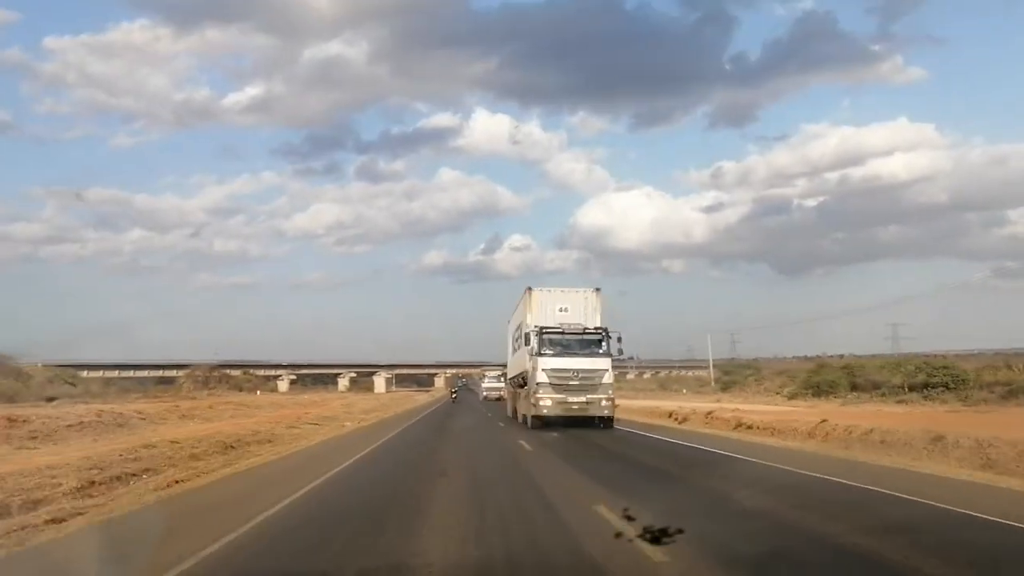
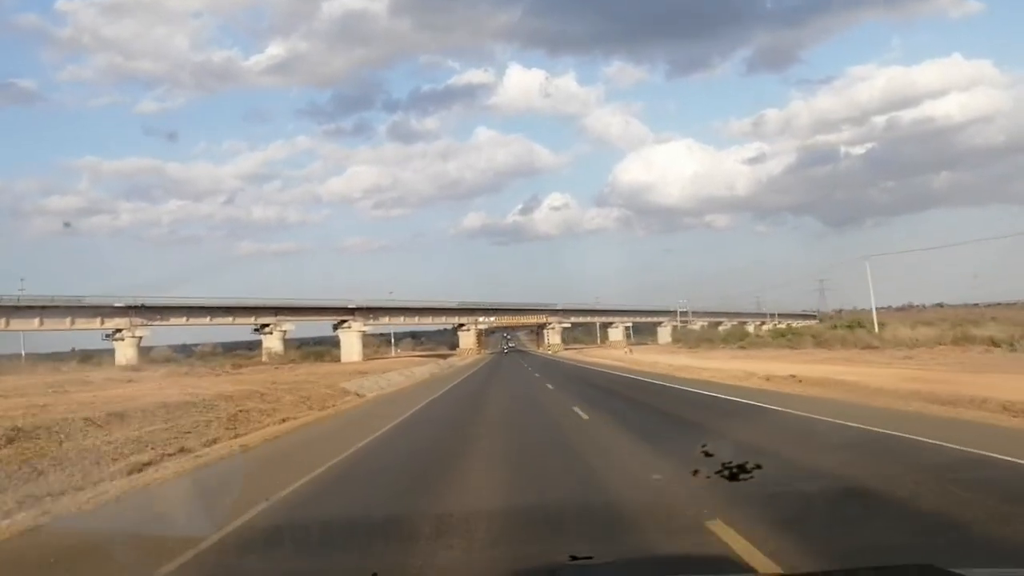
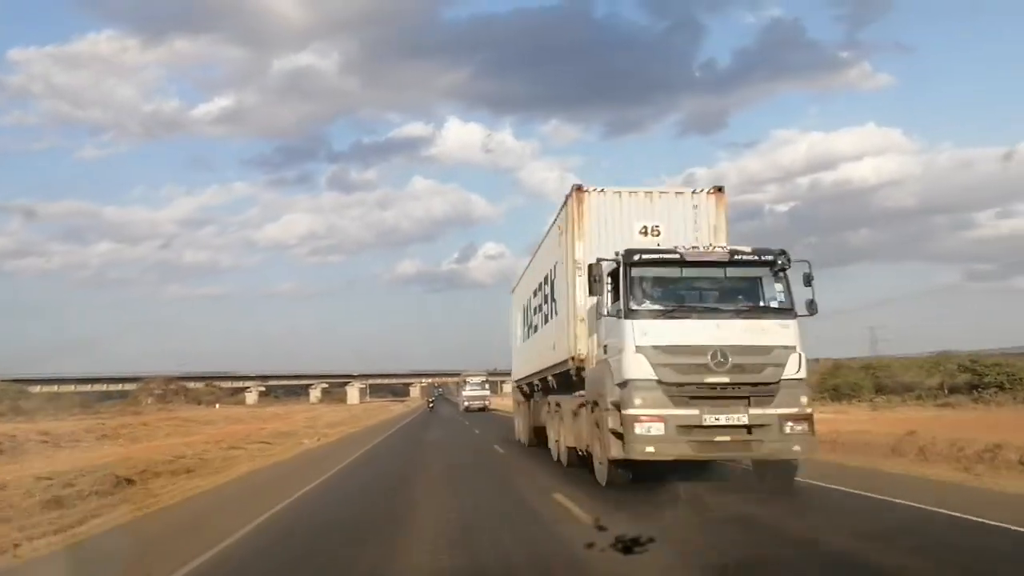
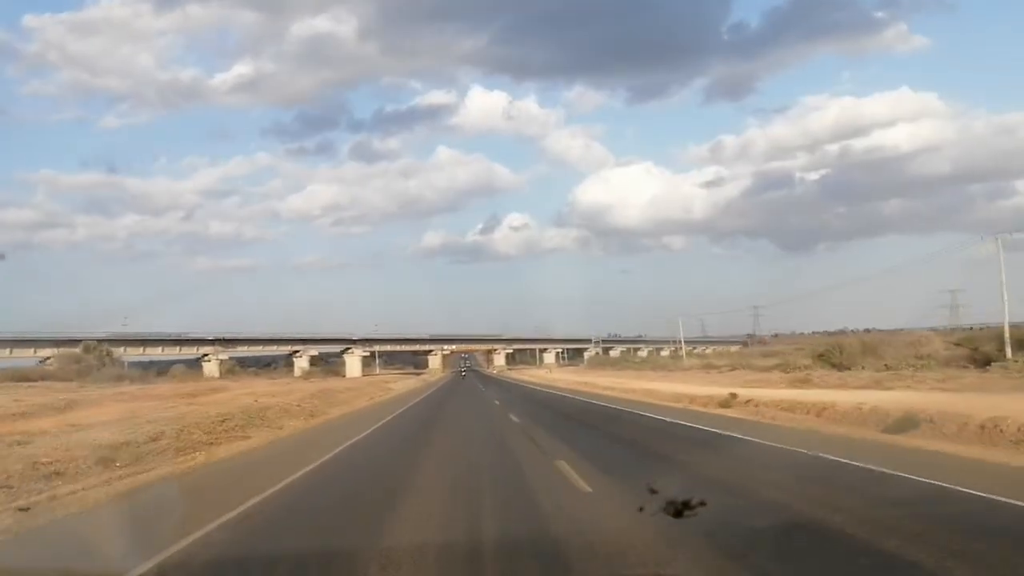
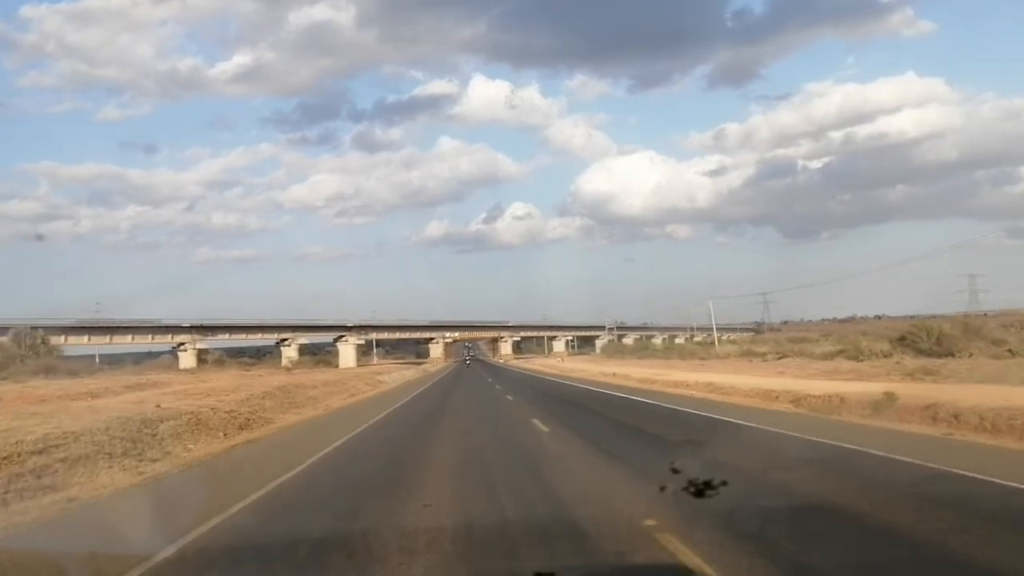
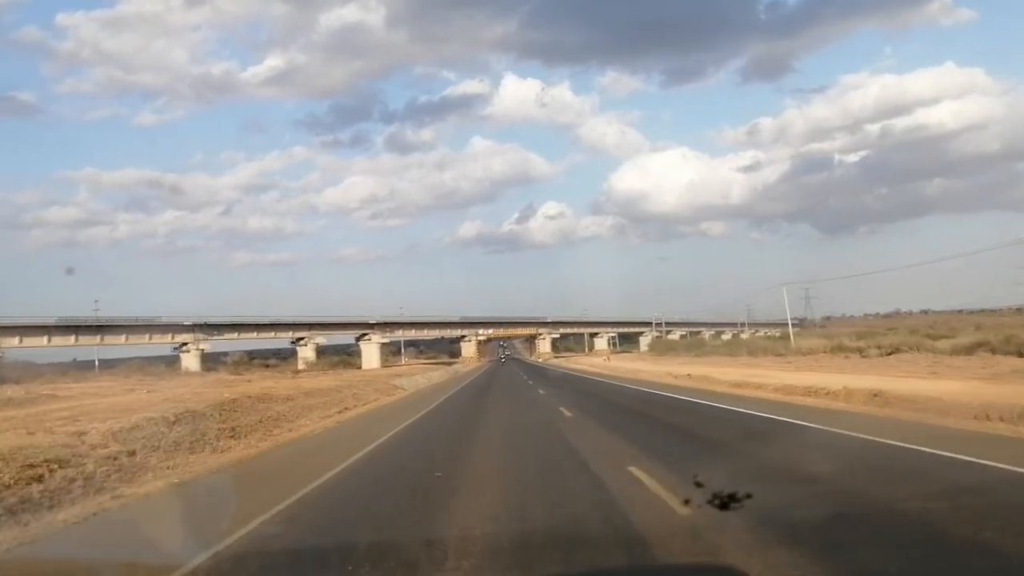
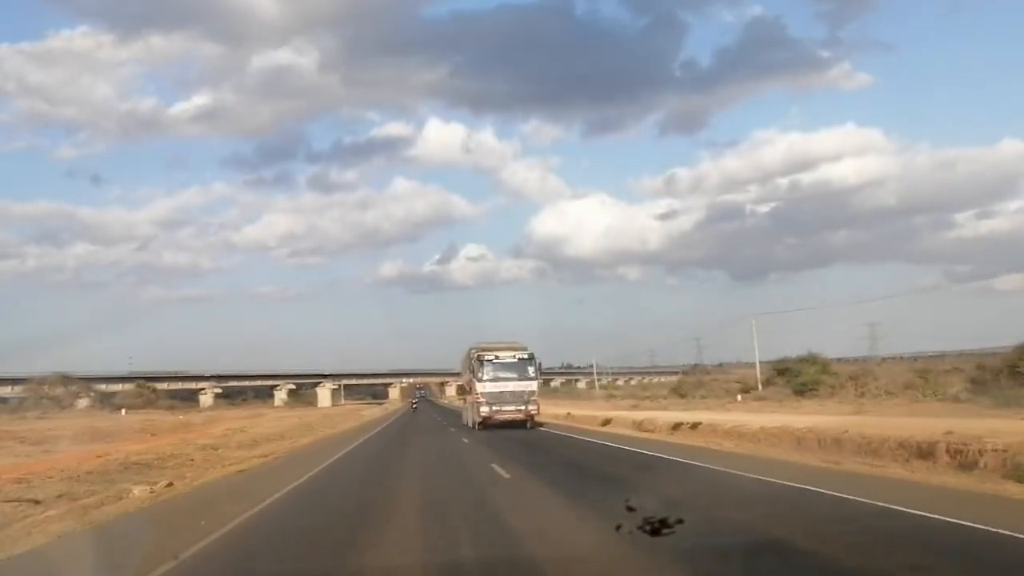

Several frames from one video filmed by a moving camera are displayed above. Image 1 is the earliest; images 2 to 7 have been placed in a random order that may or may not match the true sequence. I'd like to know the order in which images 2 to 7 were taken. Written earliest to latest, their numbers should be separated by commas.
3, 7, 4, 5, 6, 2
